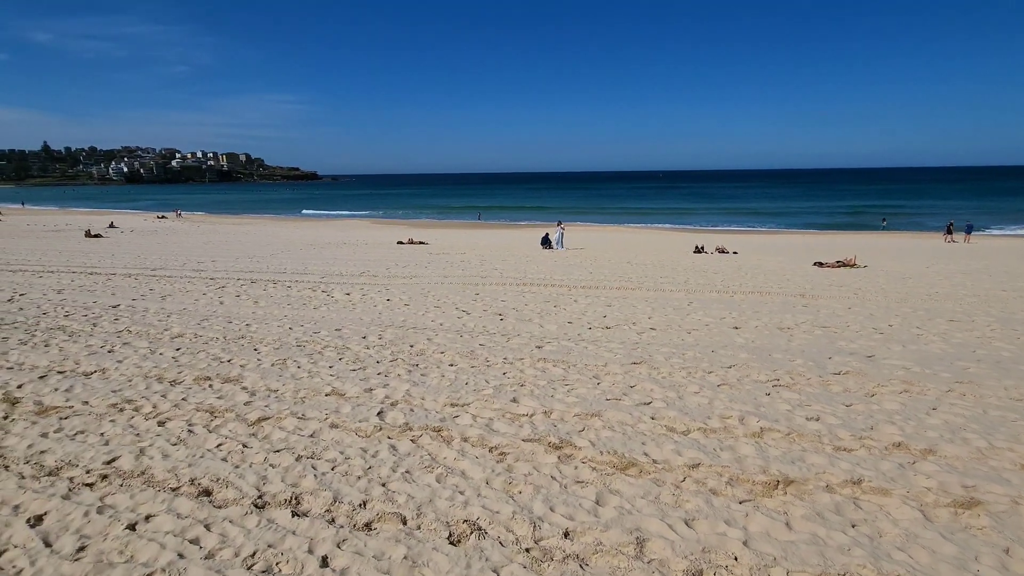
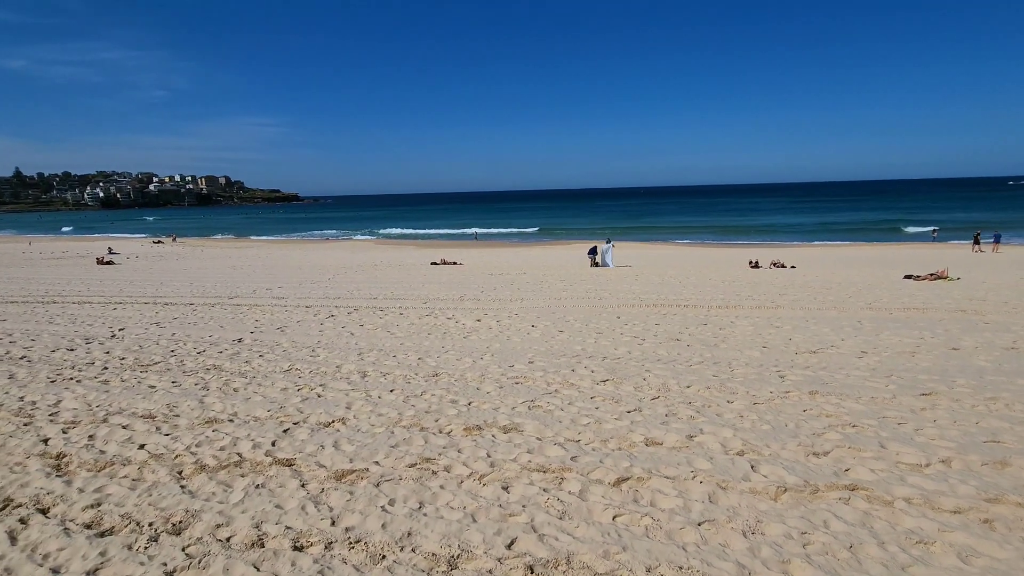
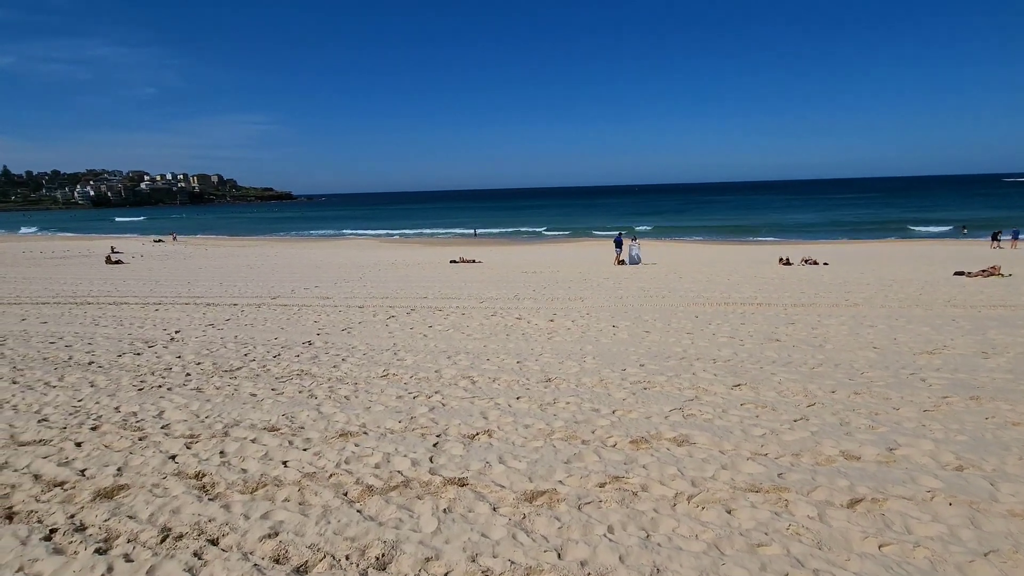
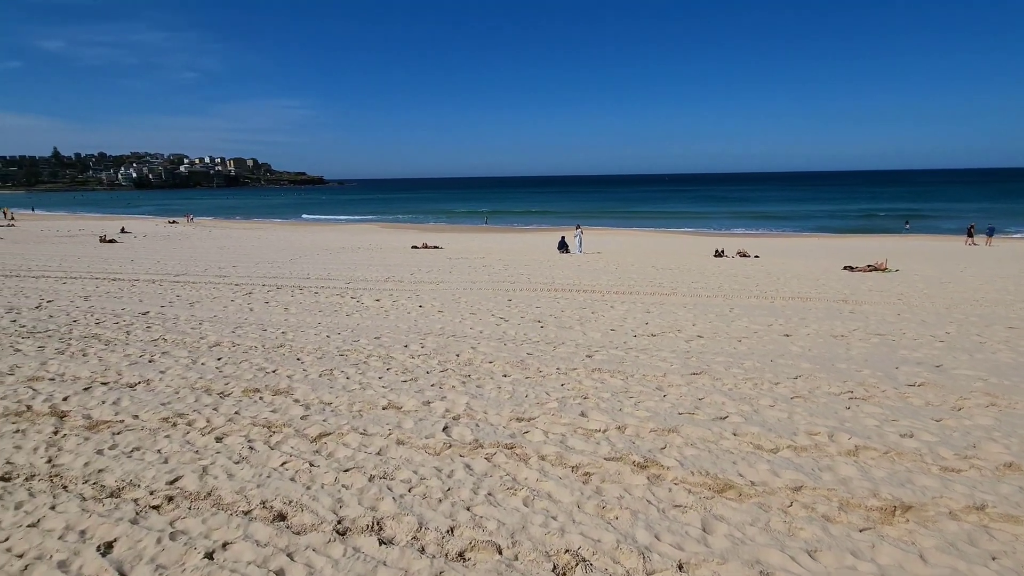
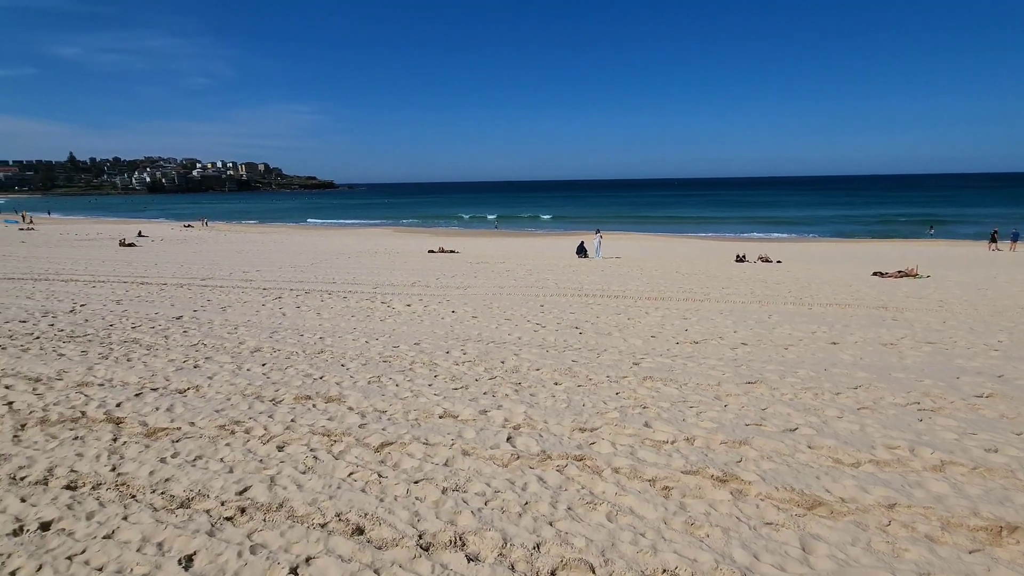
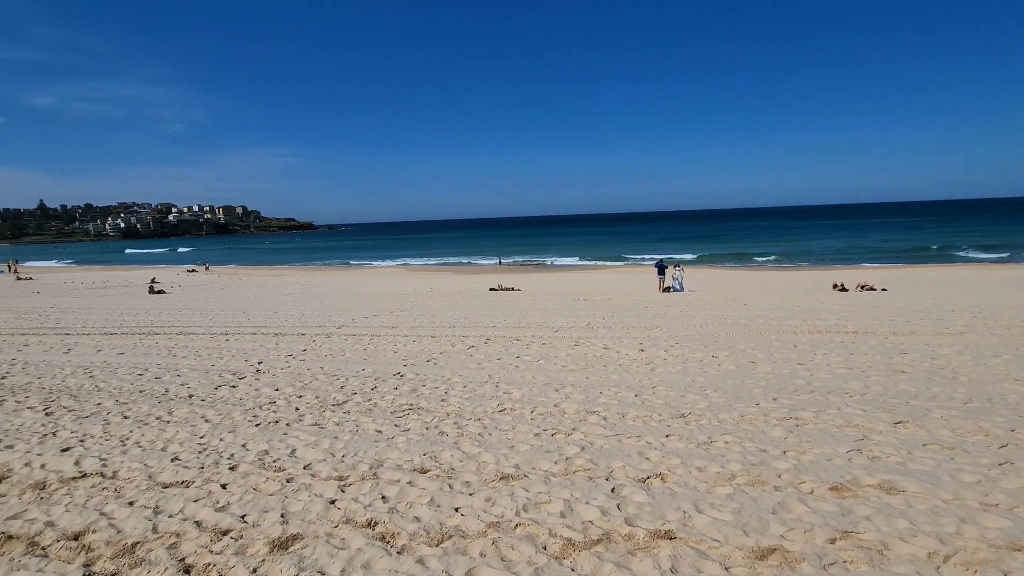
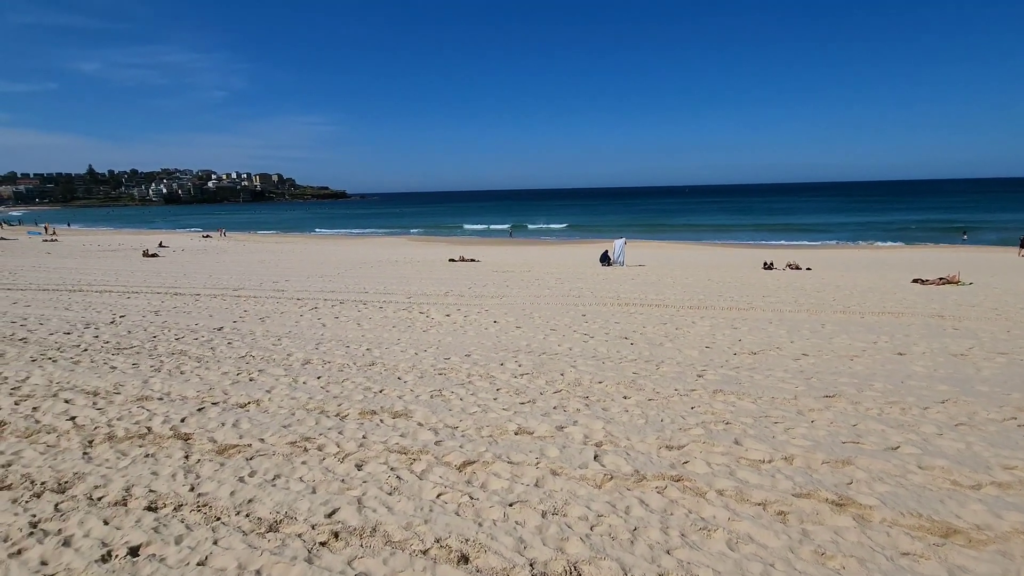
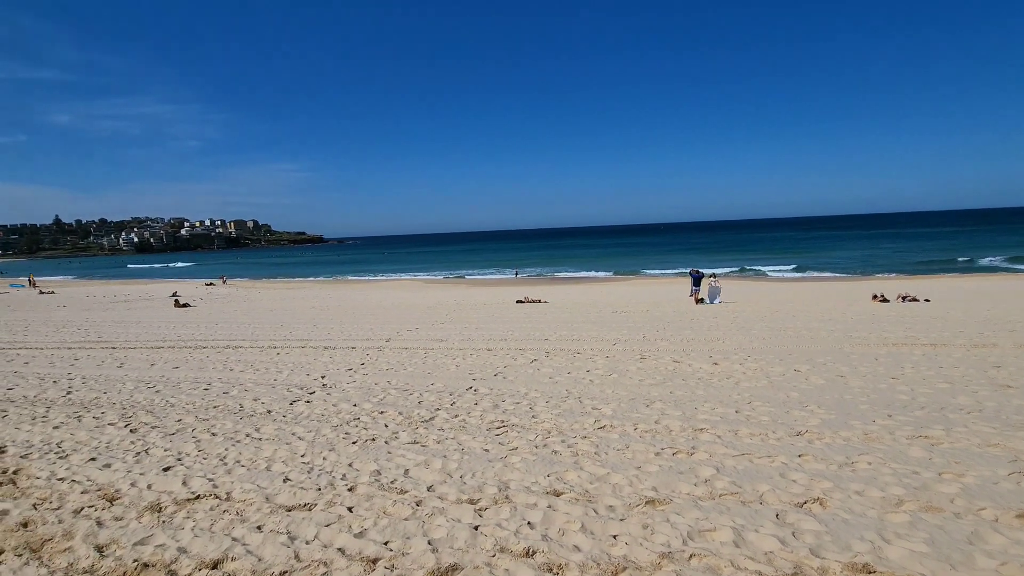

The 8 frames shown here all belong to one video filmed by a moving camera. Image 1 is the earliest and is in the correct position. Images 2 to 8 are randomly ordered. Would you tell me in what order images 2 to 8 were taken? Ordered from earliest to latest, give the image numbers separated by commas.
4, 5, 7, 2, 3, 6, 8
